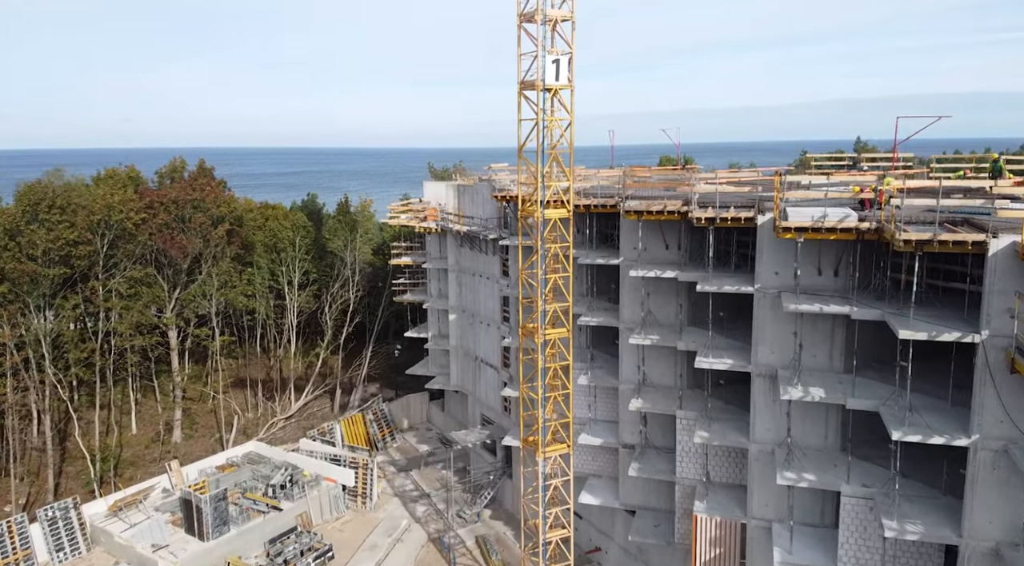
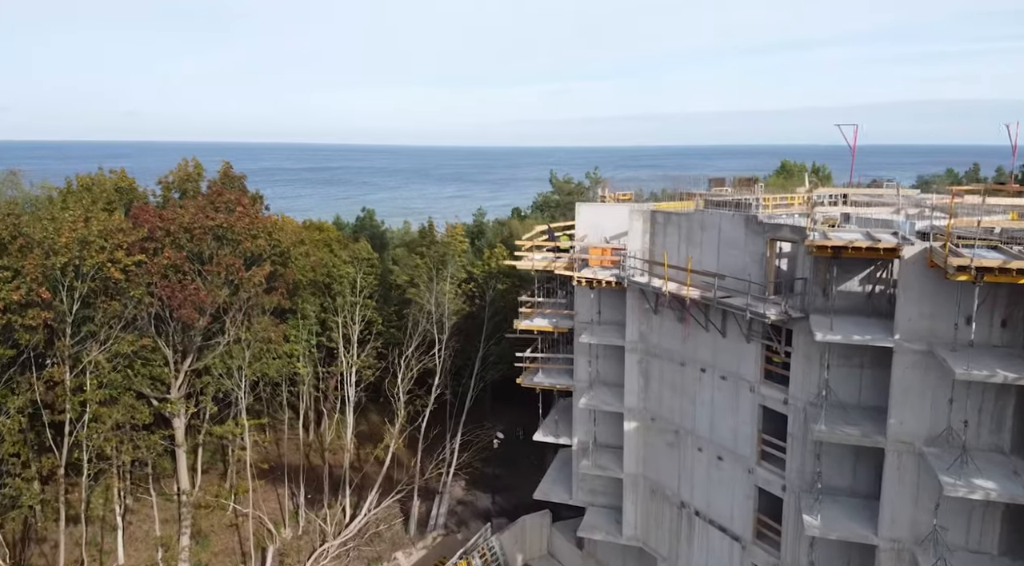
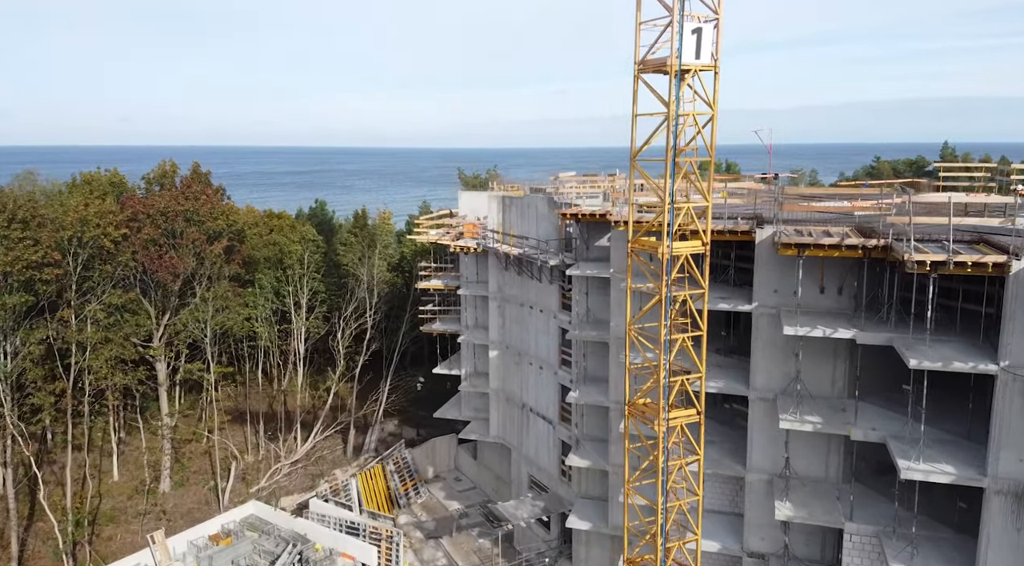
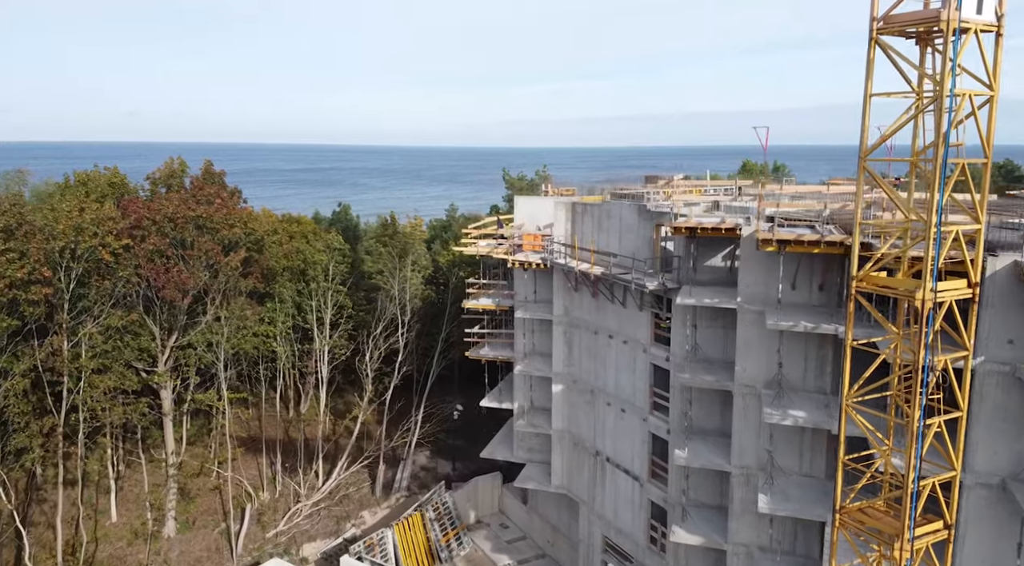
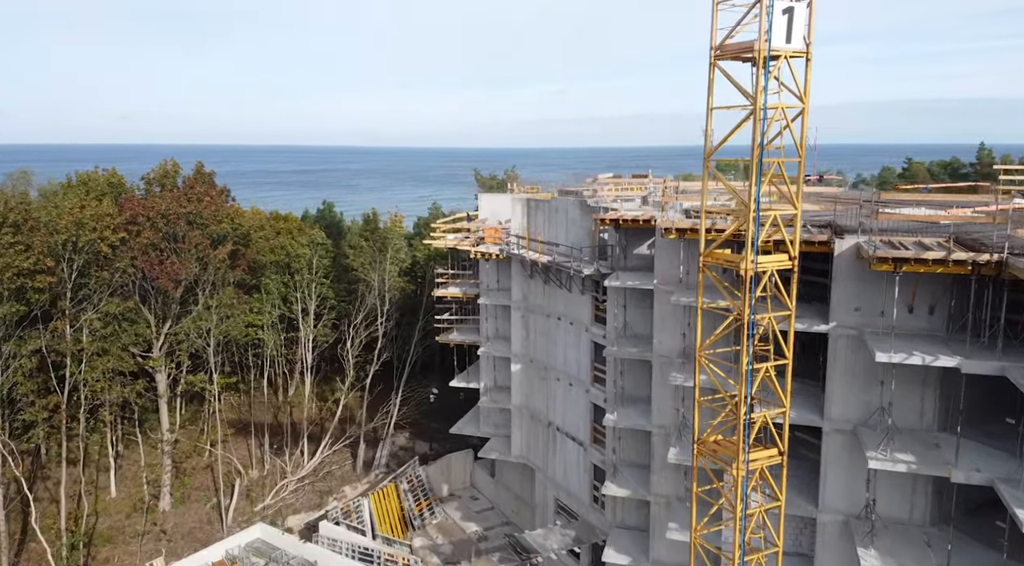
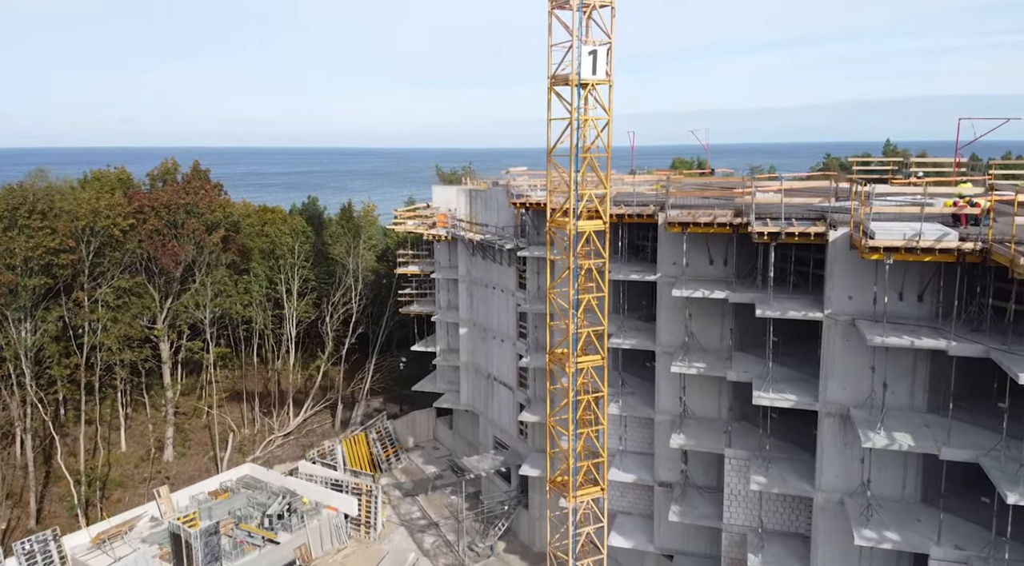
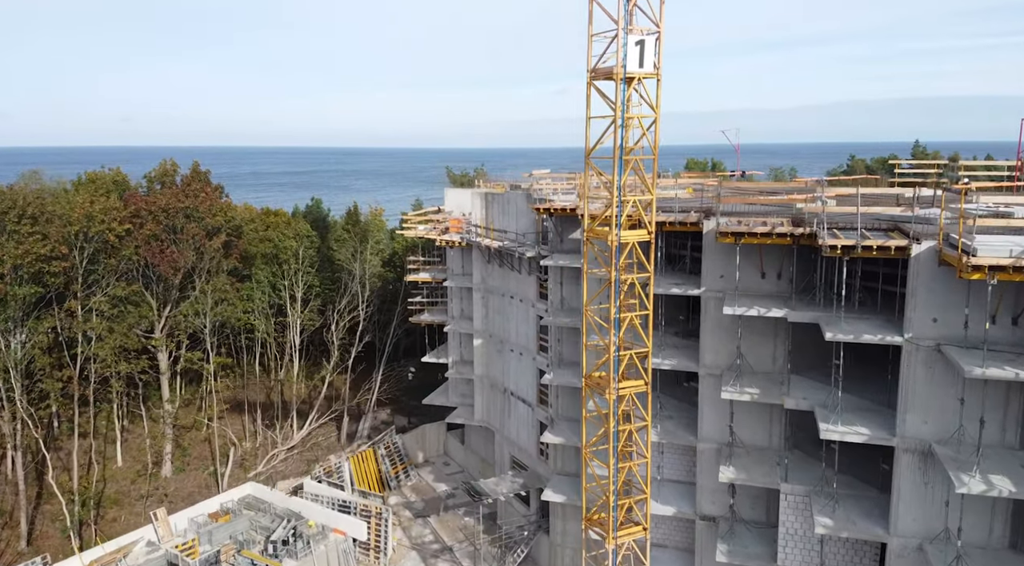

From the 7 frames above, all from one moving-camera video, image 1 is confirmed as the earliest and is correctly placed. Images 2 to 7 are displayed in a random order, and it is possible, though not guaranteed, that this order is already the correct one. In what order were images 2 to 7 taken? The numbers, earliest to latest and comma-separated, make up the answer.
6, 7, 3, 5, 4, 2
